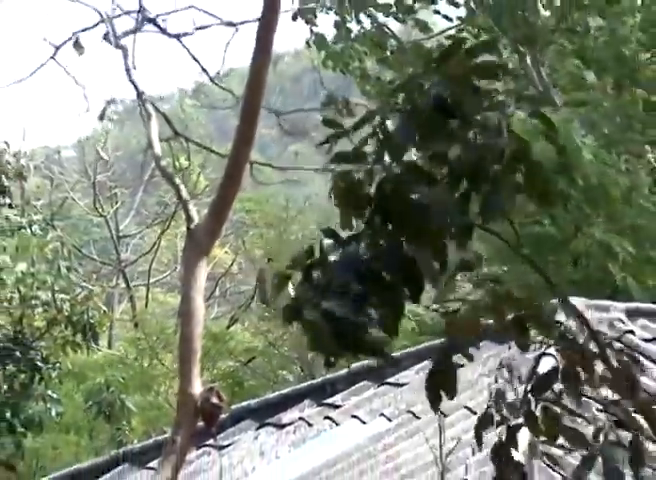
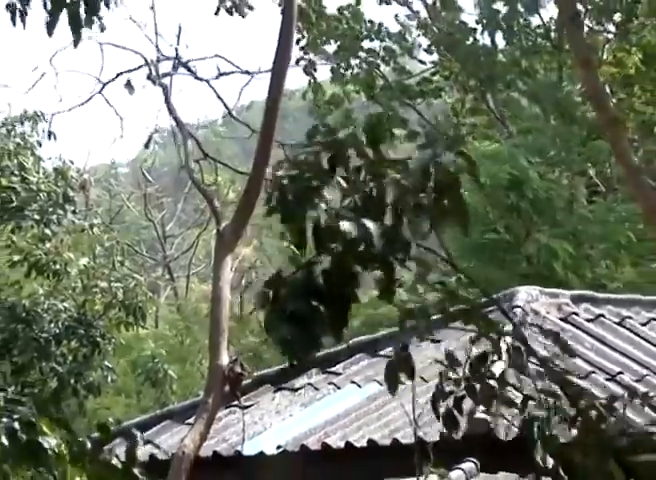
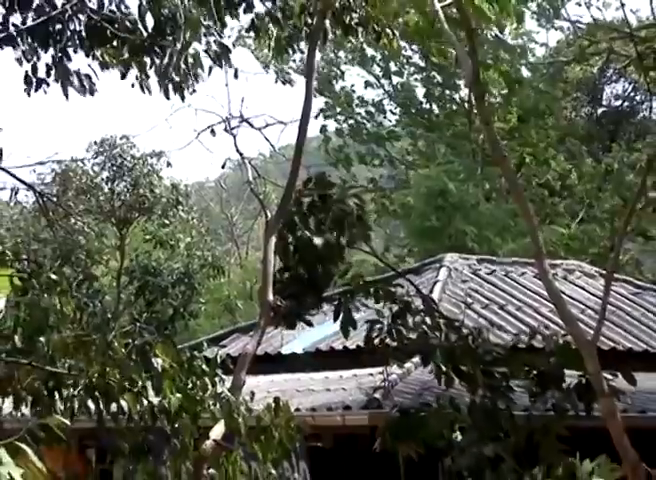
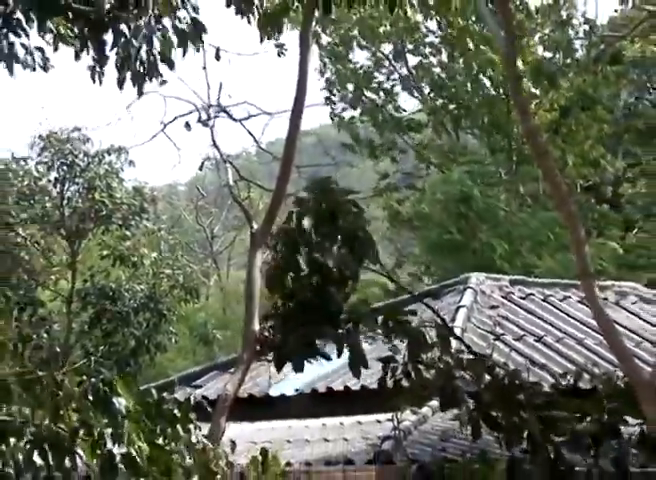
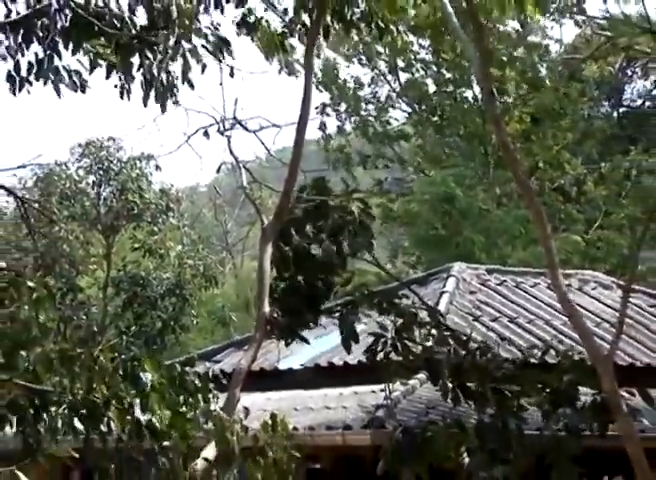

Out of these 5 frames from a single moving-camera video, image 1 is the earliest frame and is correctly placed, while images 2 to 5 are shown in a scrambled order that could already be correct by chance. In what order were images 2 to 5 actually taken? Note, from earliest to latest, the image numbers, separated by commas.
2, 4, 5, 3
